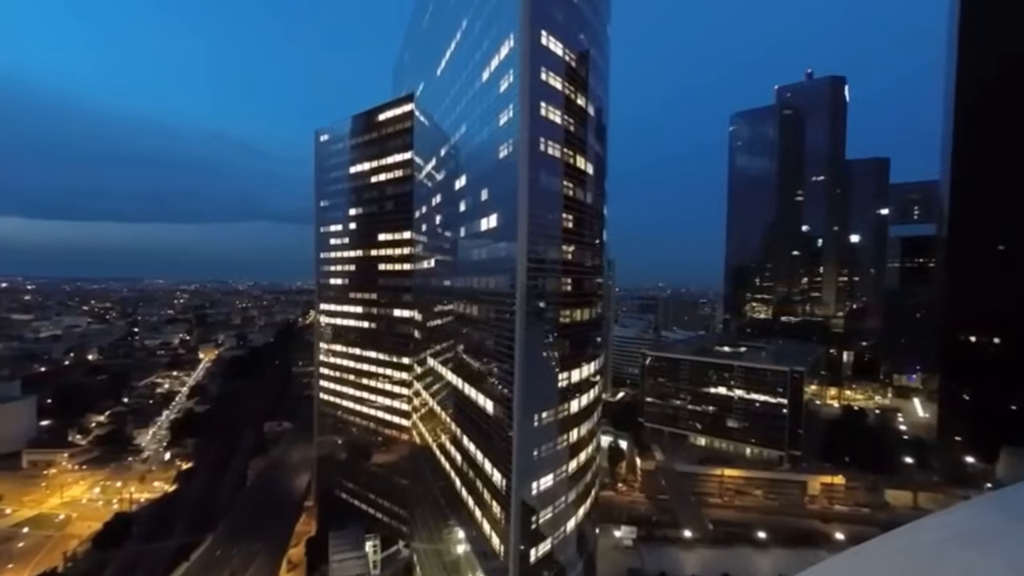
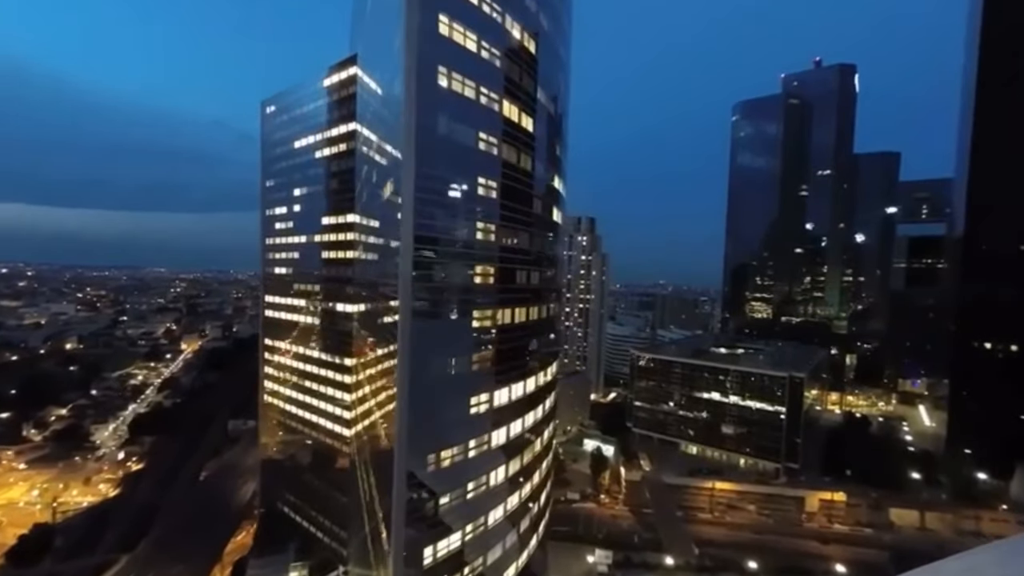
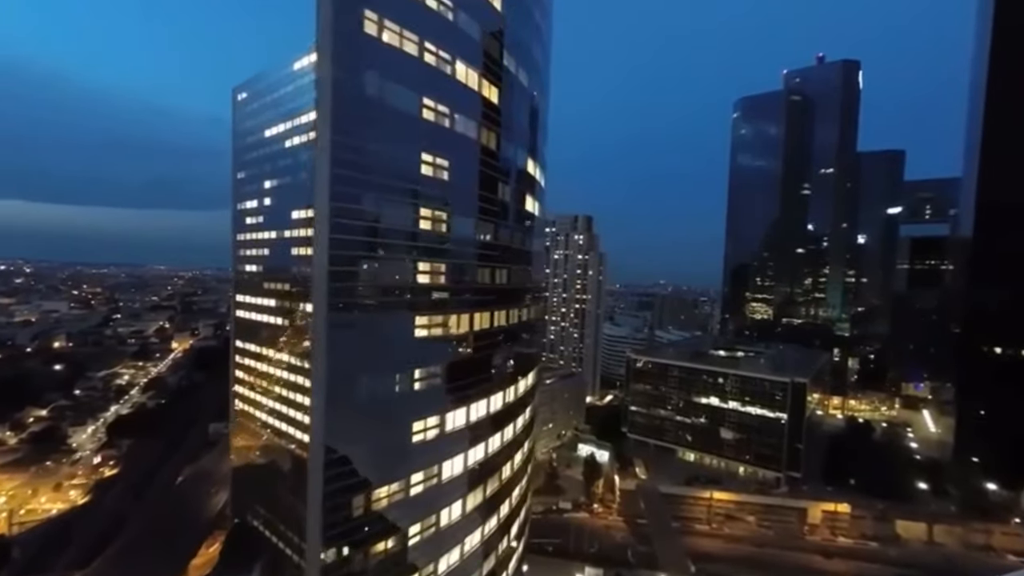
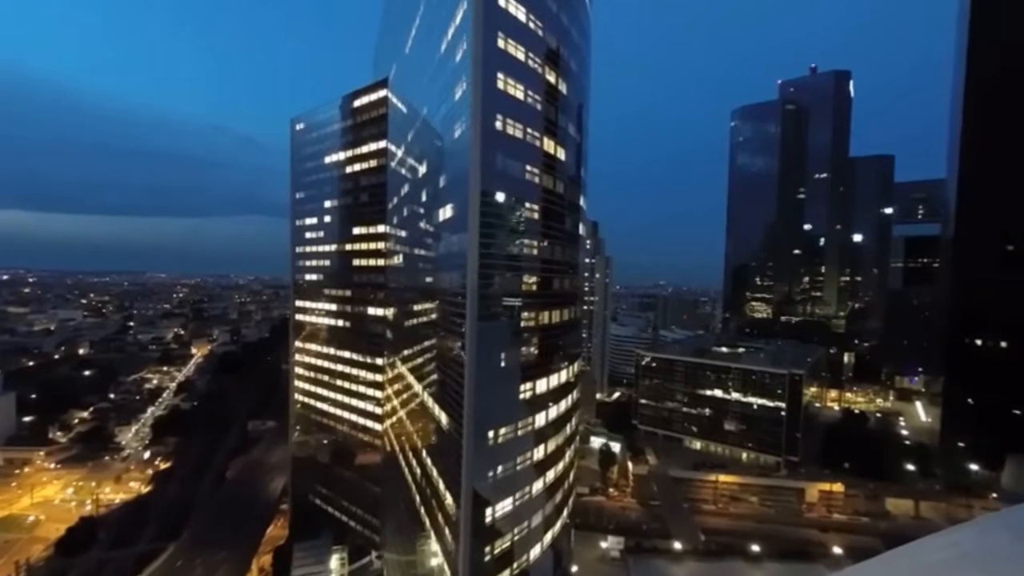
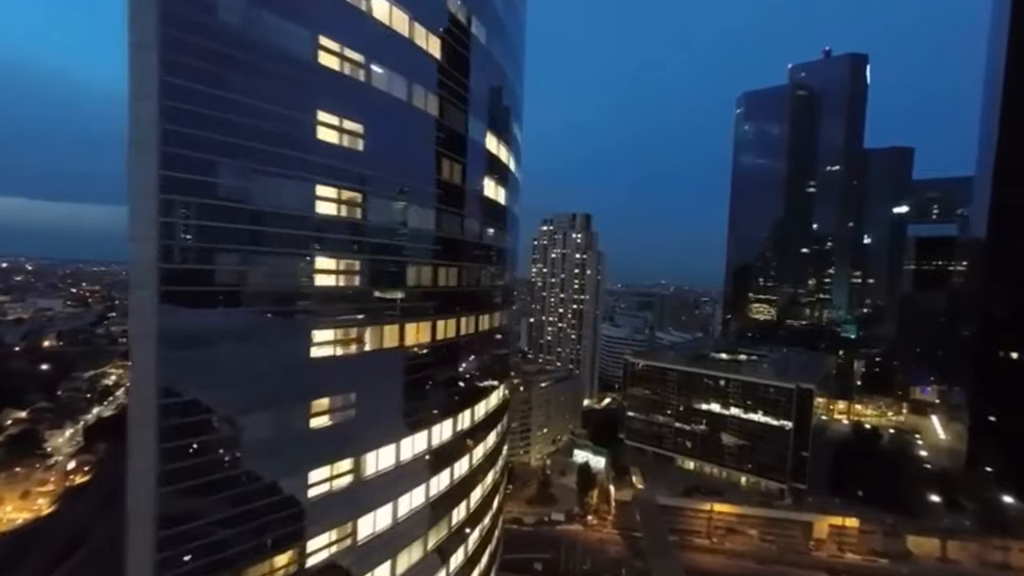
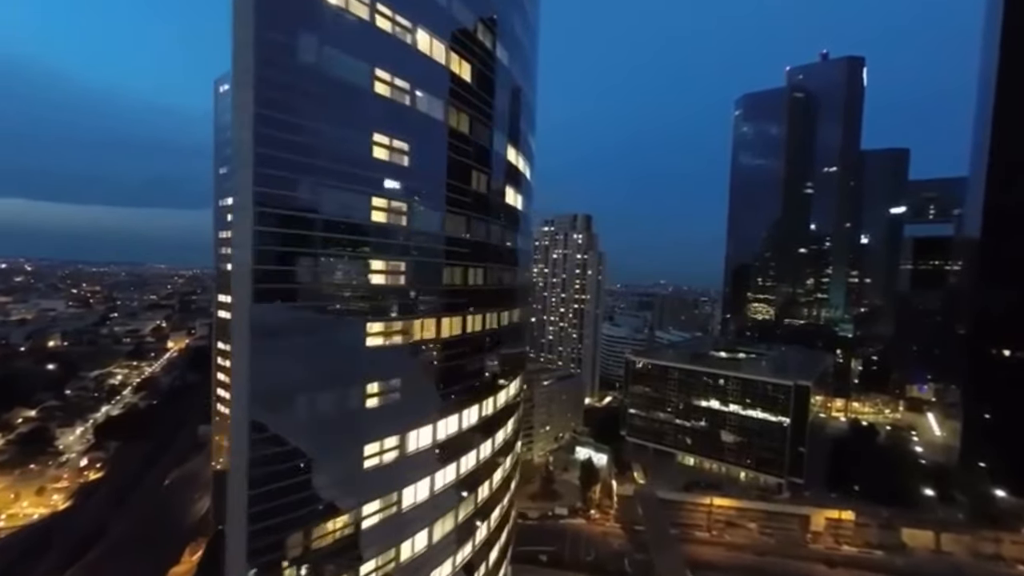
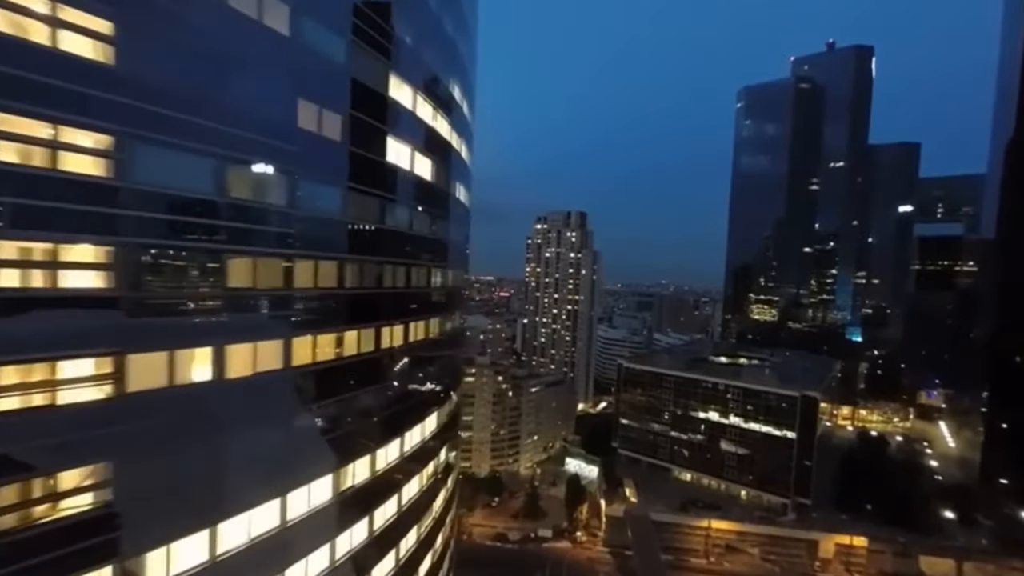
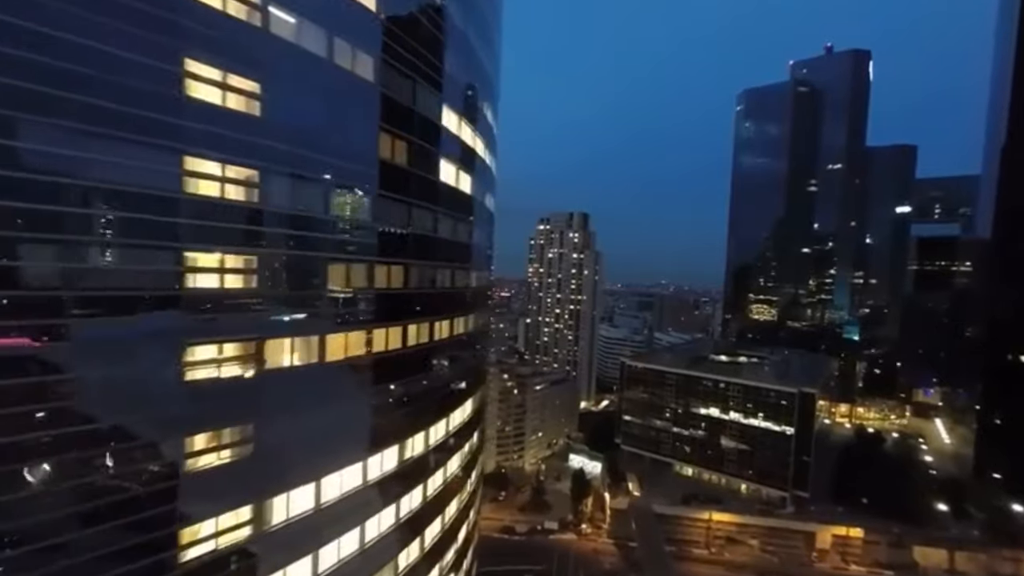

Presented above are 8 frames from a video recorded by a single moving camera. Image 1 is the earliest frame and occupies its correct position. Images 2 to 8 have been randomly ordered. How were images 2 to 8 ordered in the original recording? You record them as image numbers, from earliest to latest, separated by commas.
4, 2, 3, 6, 5, 8, 7
